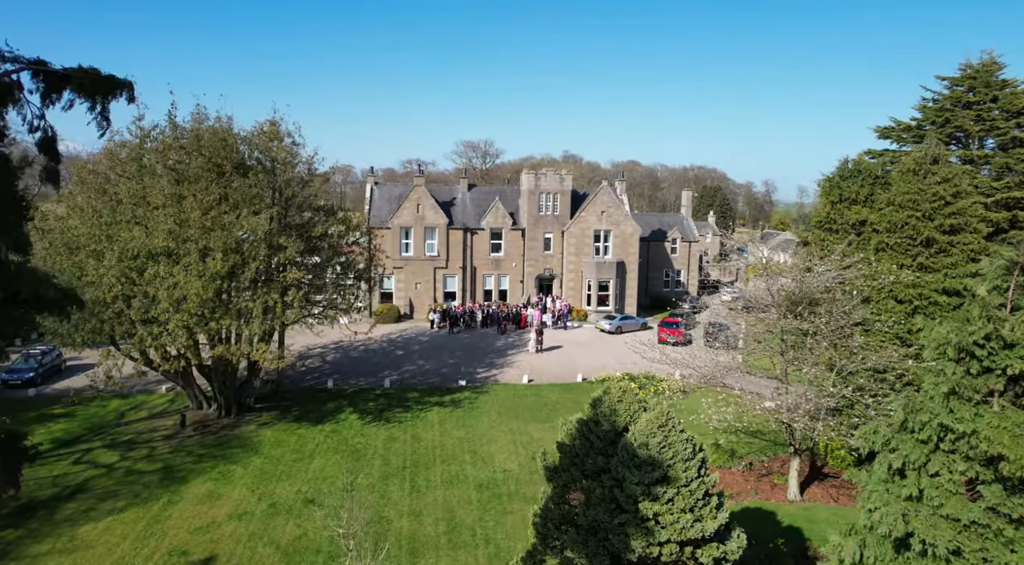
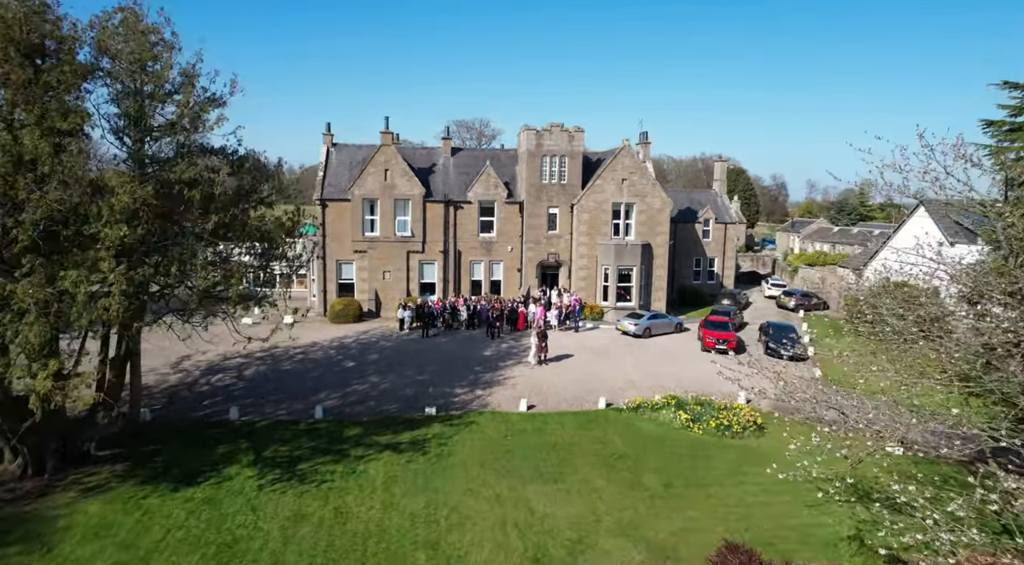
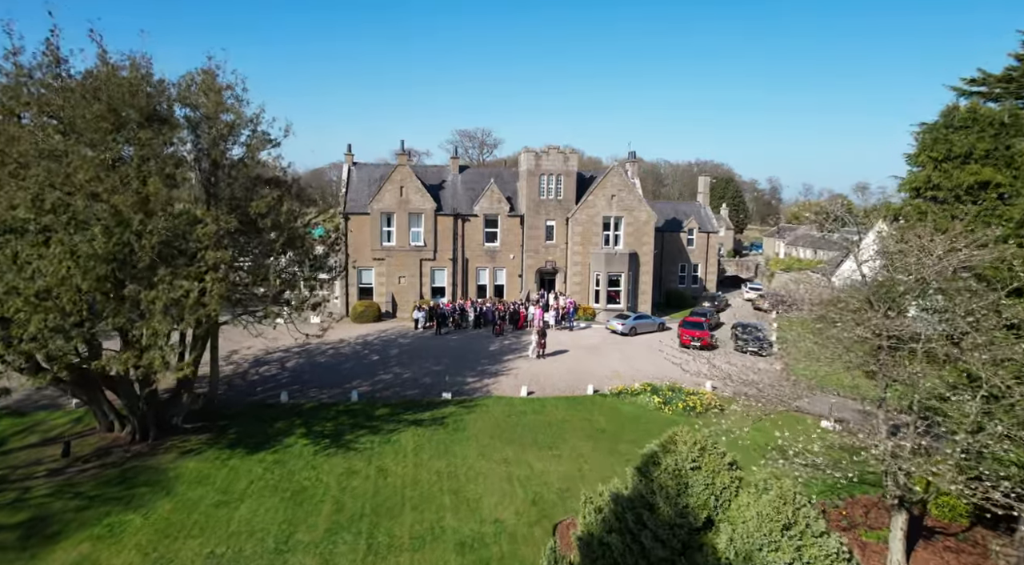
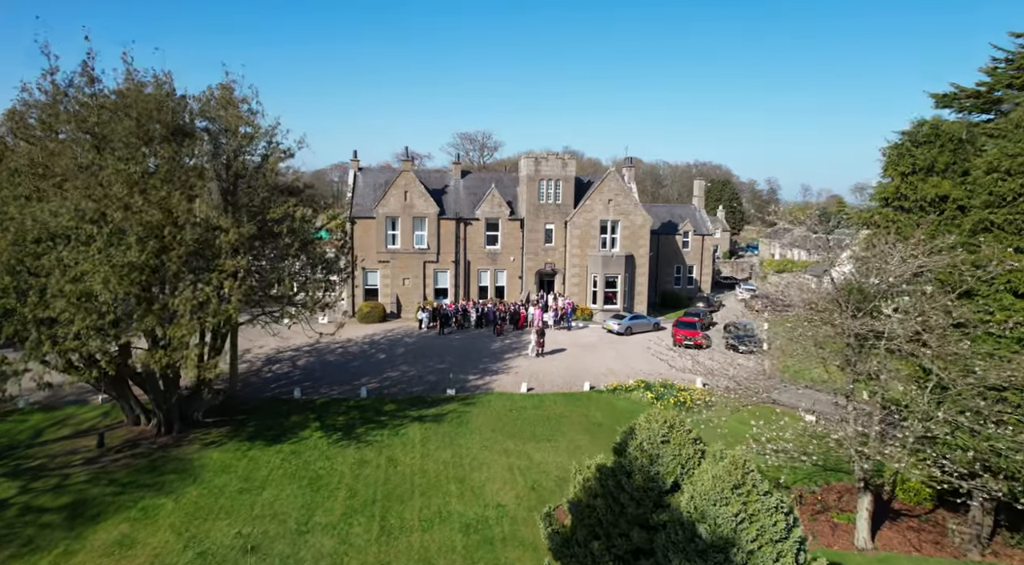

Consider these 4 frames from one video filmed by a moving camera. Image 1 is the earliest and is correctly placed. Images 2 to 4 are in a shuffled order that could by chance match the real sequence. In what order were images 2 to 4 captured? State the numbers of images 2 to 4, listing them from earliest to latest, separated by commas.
4, 3, 2
